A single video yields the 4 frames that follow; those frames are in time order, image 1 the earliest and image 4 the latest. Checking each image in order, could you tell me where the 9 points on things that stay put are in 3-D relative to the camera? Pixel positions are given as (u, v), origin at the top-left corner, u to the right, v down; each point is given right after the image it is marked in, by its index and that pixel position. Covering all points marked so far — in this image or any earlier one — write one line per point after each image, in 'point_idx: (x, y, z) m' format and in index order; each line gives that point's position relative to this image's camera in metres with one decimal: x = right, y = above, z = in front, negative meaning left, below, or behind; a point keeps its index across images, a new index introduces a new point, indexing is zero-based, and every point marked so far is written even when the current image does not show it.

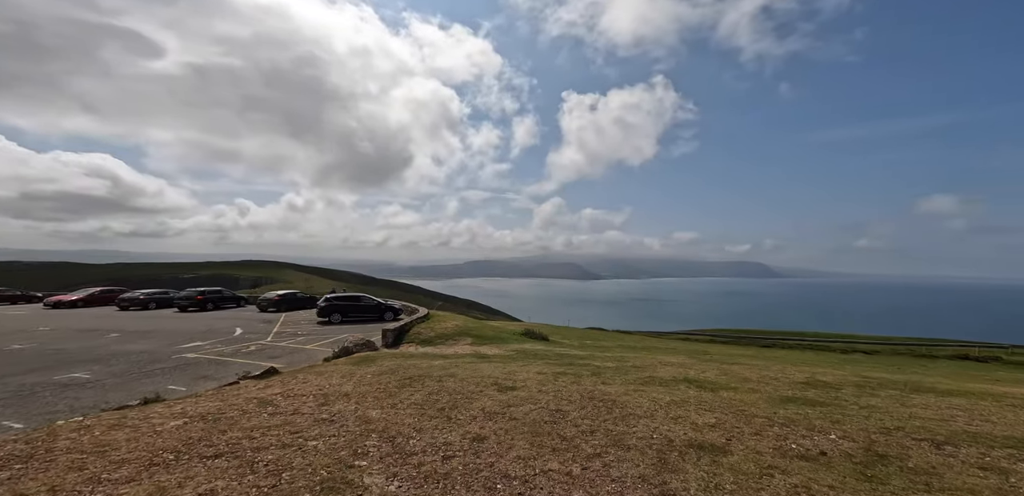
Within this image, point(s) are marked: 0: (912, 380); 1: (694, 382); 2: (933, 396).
0: (+12.6, -4.3, +15.2) m
1: (+4.7, -3.5, +12.1) m
2: (+10.0, -3.6, +11.3) m
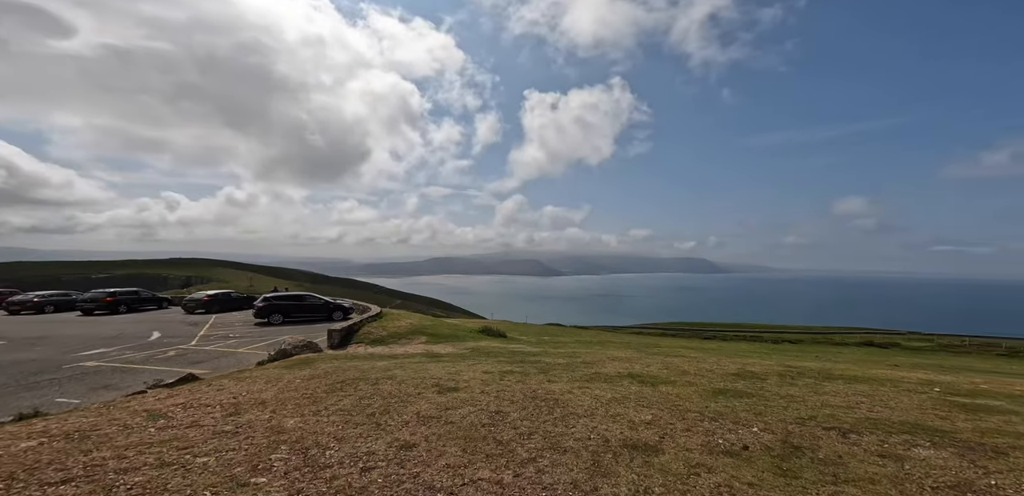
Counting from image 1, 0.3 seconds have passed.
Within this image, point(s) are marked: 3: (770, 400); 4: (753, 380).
0: (+10.9, -4.2, +16.1) m
1: (+3.3, -3.4, +12.3) m
2: (+8.6, -3.5, +12.0) m
3: (+5.2, -3.1, +9.4) m
4: (+6.3, -3.5, +12.3) m
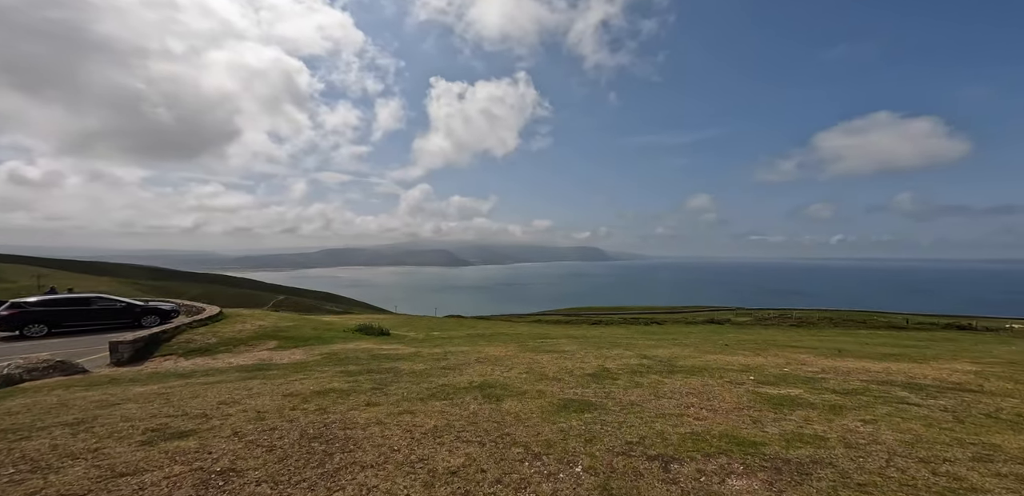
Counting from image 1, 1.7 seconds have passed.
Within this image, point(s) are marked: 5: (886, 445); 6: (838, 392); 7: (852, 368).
0: (+5.8, -4.0, +16.6) m
1: (-0.7, -3.3, +11.2) m
2: (+4.5, -3.4, +12.1) m
3: (+1.8, -3.1, +8.7) m
4: (+2.3, -3.4, +11.8) m
5: (+6.3, -3.3, +7.8) m
6: (+7.6, -3.4, +10.7) m
7: (+10.4, -3.7, +14.1) m
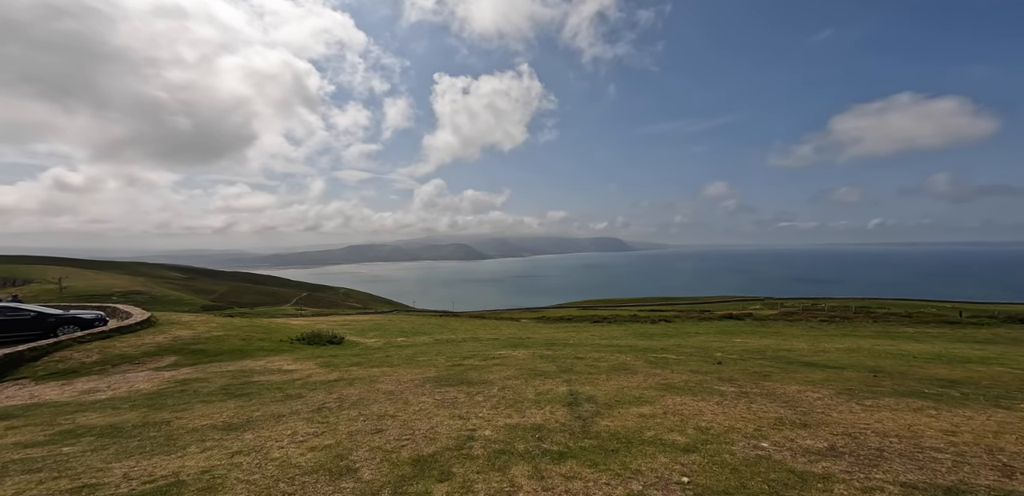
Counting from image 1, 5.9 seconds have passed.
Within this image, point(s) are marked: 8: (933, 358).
0: (+2.4, -3.7, +11.1) m
1: (-4.4, -3.3, +6.0) m
2: (+0.8, -3.2, +6.7) m
3: (-2.0, -3.0, +3.5) m
4: (-1.4, -3.3, +6.5) m
5: (+2.4, -3.1, +2.3) m
6: (+3.9, -3.1, +5.2) m
7: (+6.8, -3.3, +8.4) m
8: (+16.7, -4.4, +18.4) m
